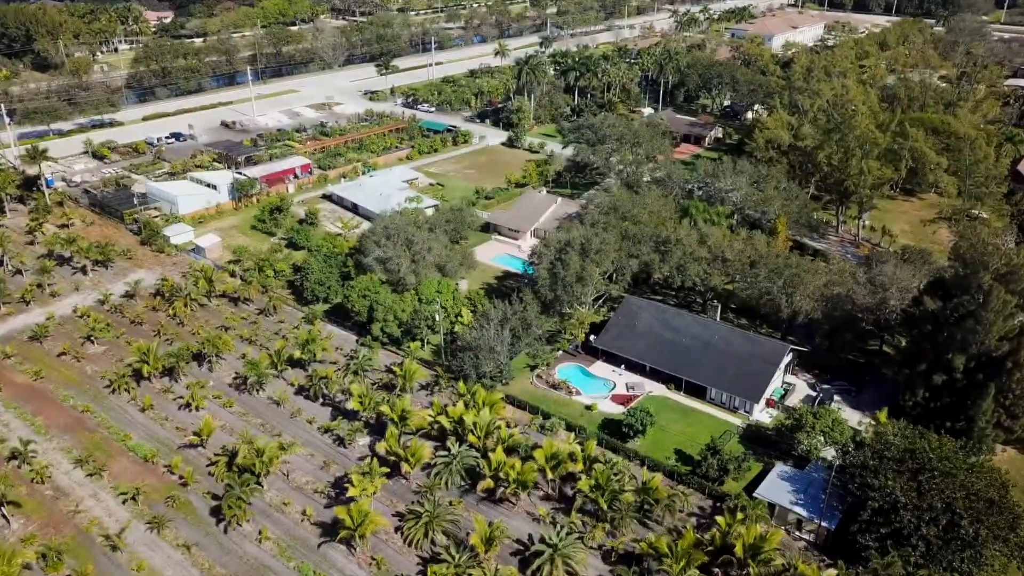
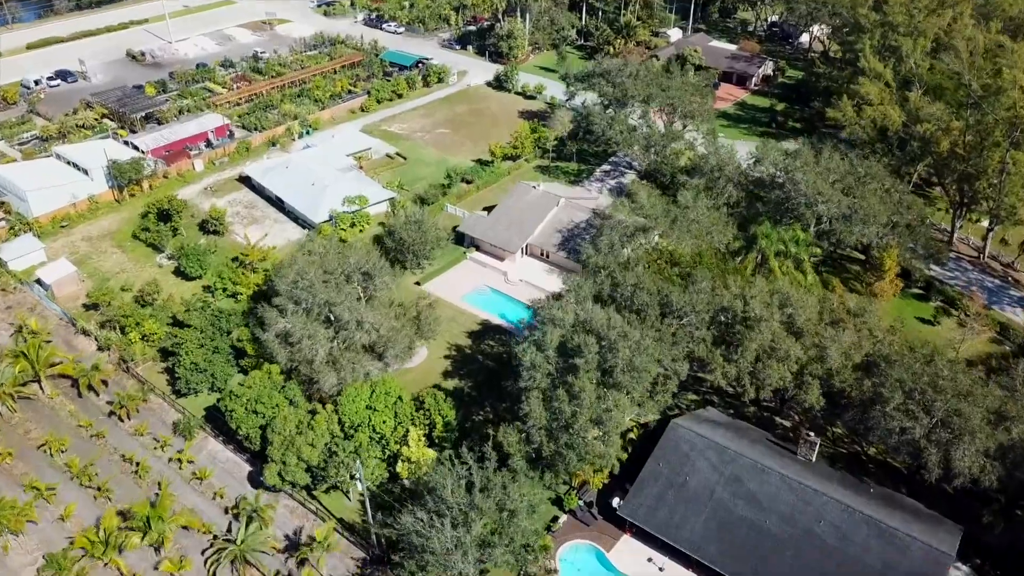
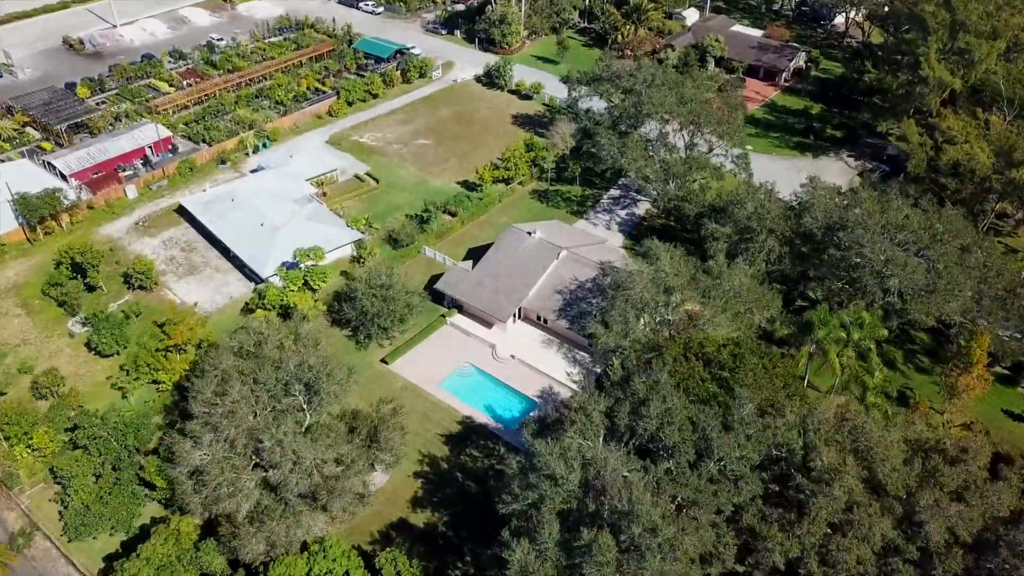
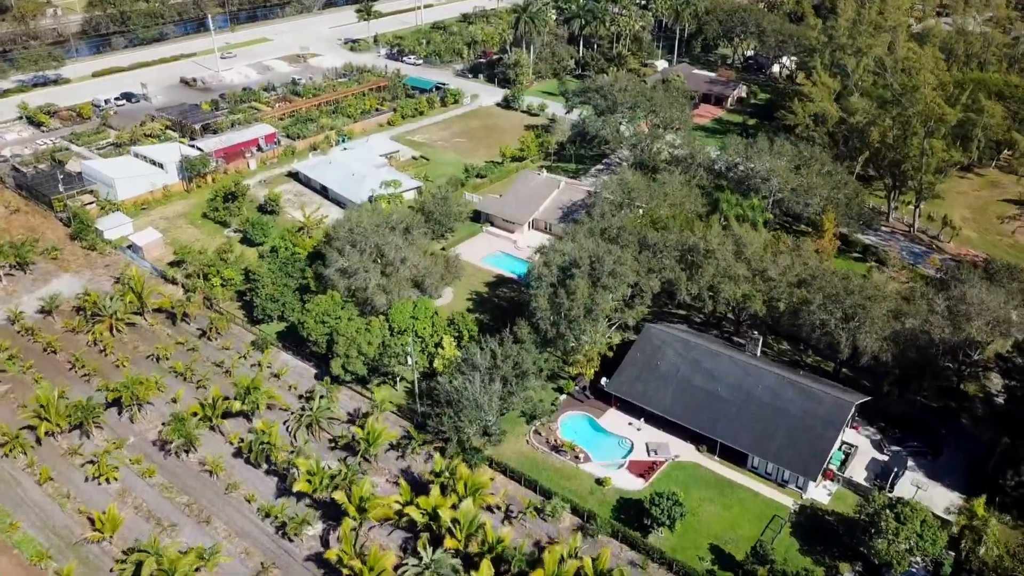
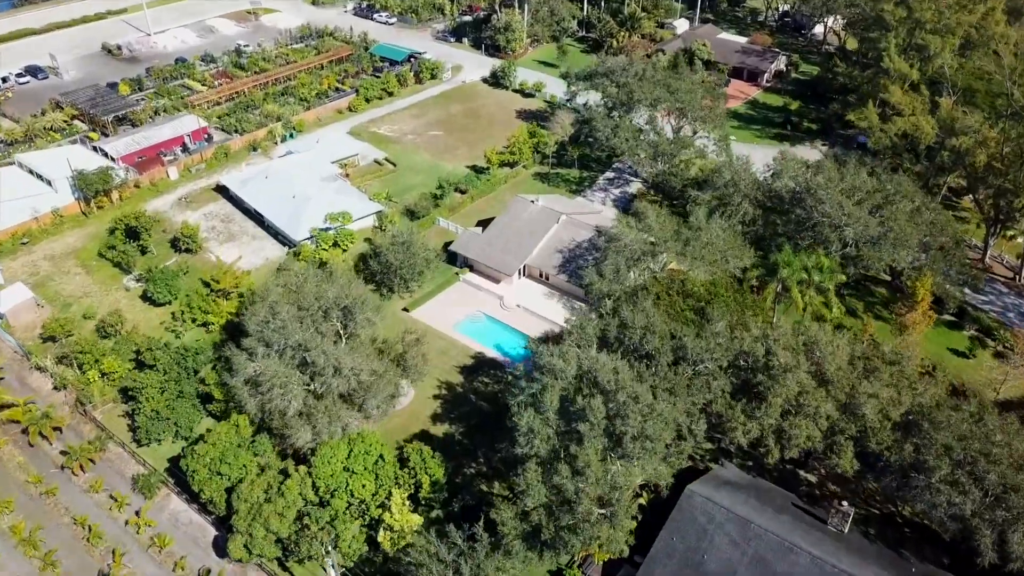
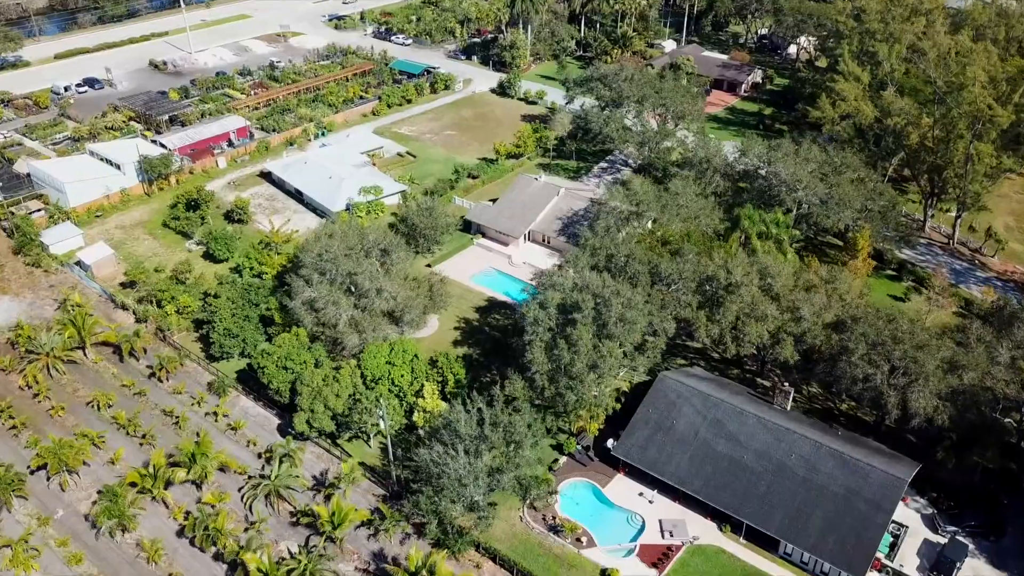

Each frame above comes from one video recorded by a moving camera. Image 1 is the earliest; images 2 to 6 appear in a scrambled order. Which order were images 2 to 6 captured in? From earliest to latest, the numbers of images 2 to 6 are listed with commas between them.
4, 6, 2, 5, 3
